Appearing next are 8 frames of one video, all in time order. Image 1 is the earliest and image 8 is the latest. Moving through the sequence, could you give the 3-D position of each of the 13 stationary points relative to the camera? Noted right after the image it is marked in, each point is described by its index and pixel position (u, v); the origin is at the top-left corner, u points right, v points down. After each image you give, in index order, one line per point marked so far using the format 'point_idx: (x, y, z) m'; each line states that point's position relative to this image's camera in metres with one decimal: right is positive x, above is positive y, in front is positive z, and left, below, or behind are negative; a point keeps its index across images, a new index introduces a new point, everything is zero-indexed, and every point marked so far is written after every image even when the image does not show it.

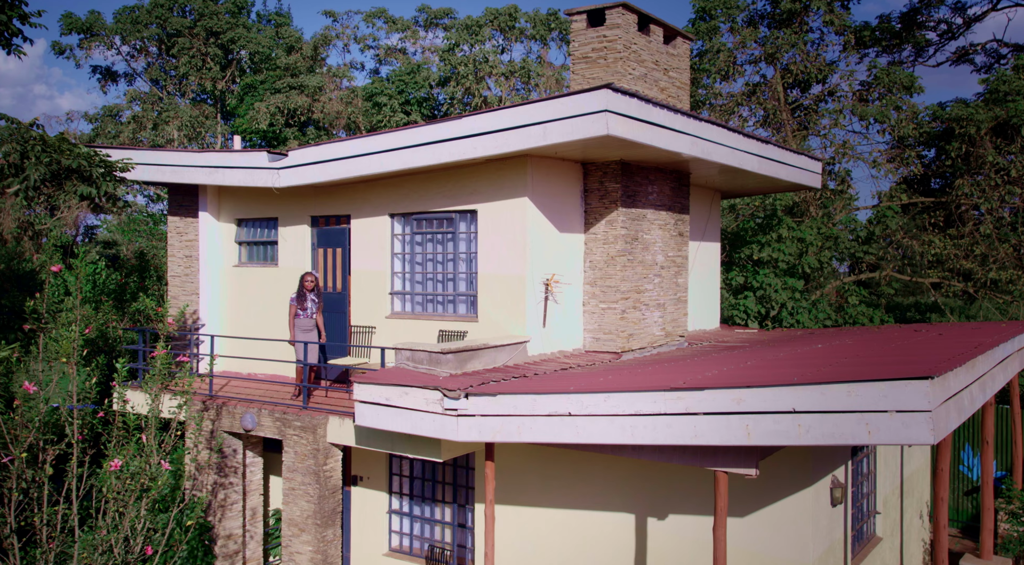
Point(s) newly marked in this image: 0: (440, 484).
0: (-1.0, -2.8, +11.9) m
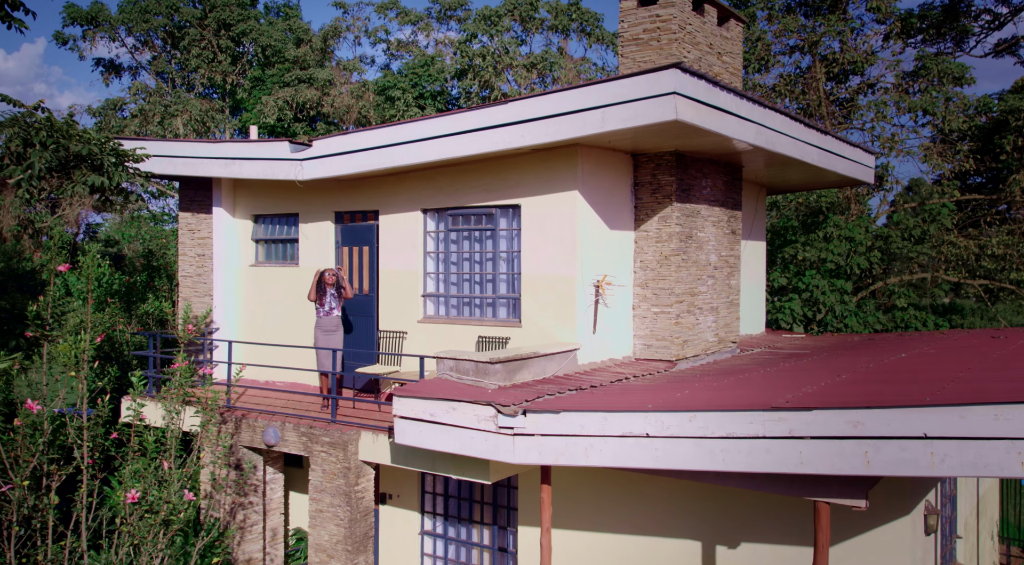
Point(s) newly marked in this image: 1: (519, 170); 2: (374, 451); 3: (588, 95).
0: (-0.5, -2.9, +10.9) m
1: (+0.1, +1.4, +10.5) m
2: (-1.6, -1.9, +9.6) m
3: (+0.9, +2.0, +9.1) m
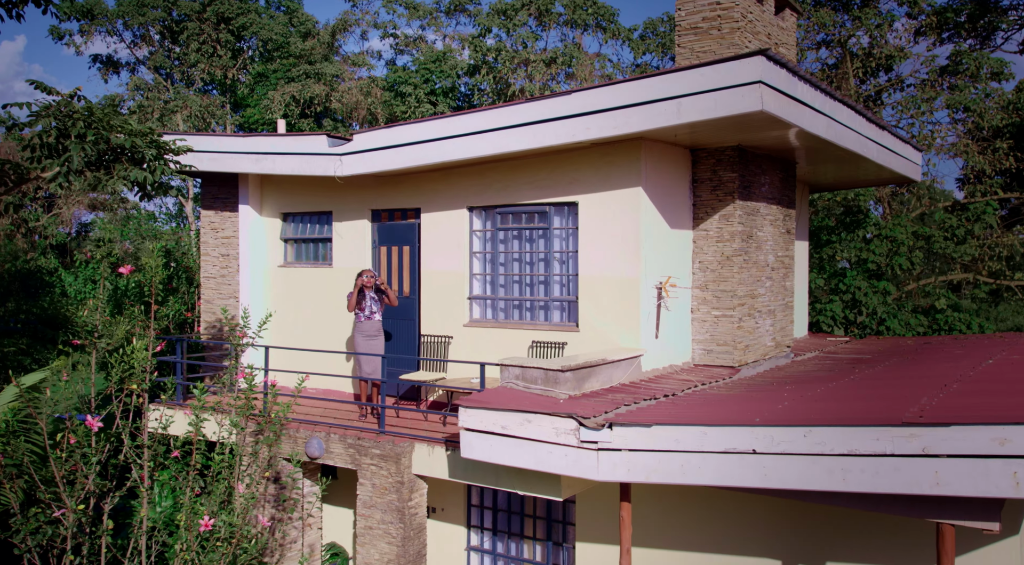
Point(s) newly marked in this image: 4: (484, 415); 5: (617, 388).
0: (+0.2, -2.9, +10.3) m
1: (+0.8, +1.4, +9.9) m
2: (-0.9, -1.9, +9.0) m
3: (+1.6, +2.0, +8.6) m
4: (-0.3, -1.2, +7.8) m
5: (+1.1, -1.1, +8.9) m
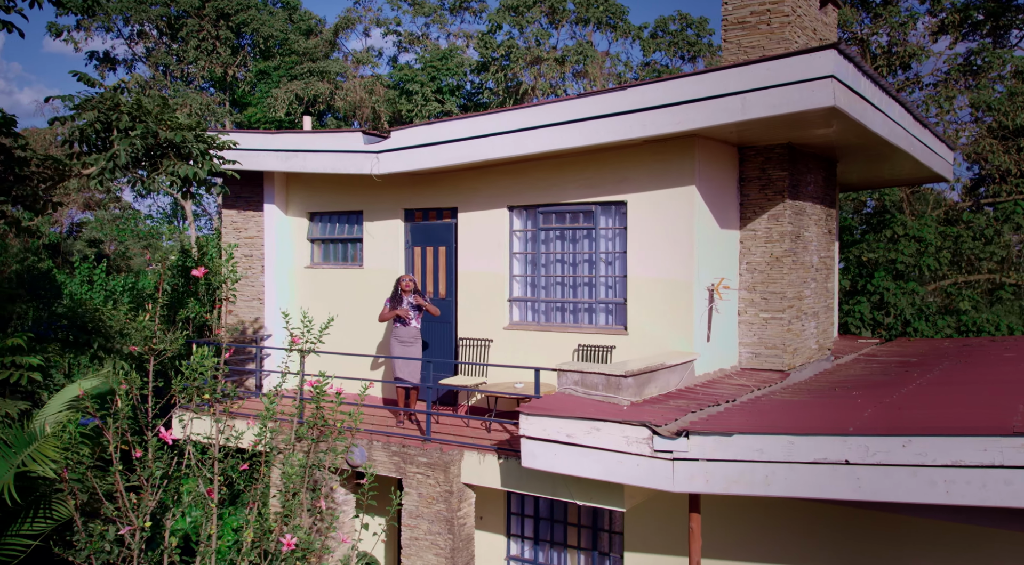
0: (+0.7, -2.9, +10.0) m
1: (+1.3, +1.4, +9.6) m
2: (-0.3, -2.0, +8.7) m
3: (+2.1, +2.0, +8.3) m
4: (+0.3, -1.2, +7.5) m
5: (+1.7, -1.1, +8.6) m
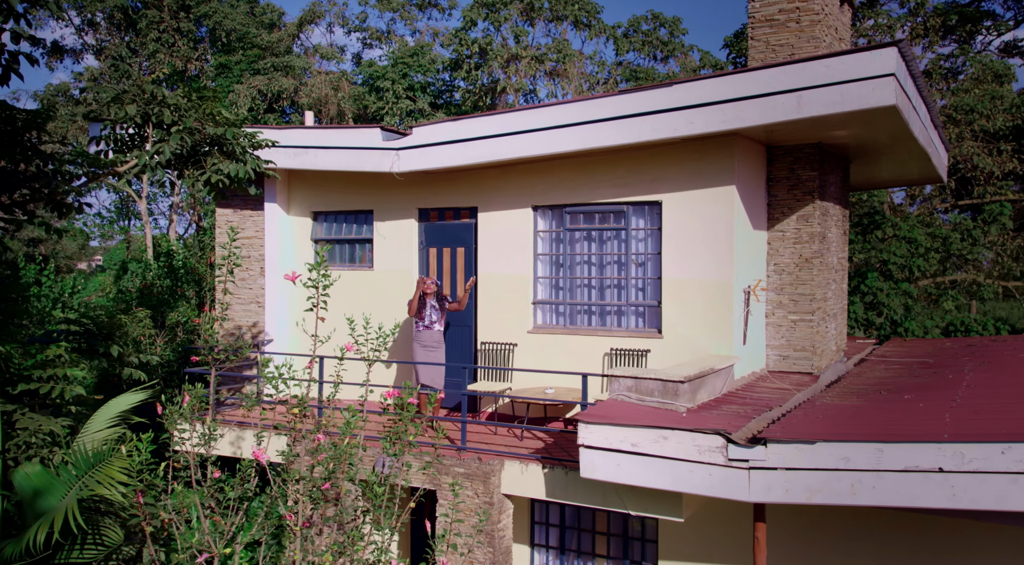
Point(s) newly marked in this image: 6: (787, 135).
0: (+1.1, -2.9, +9.7) m
1: (+1.7, +1.3, +9.4) m
2: (+0.1, -2.0, +8.4) m
3: (+2.6, +2.0, +8.1) m
4: (+0.8, -1.3, +7.2) m
5: (+2.1, -1.2, +8.4) m
6: (+3.1, +1.7, +9.6) m
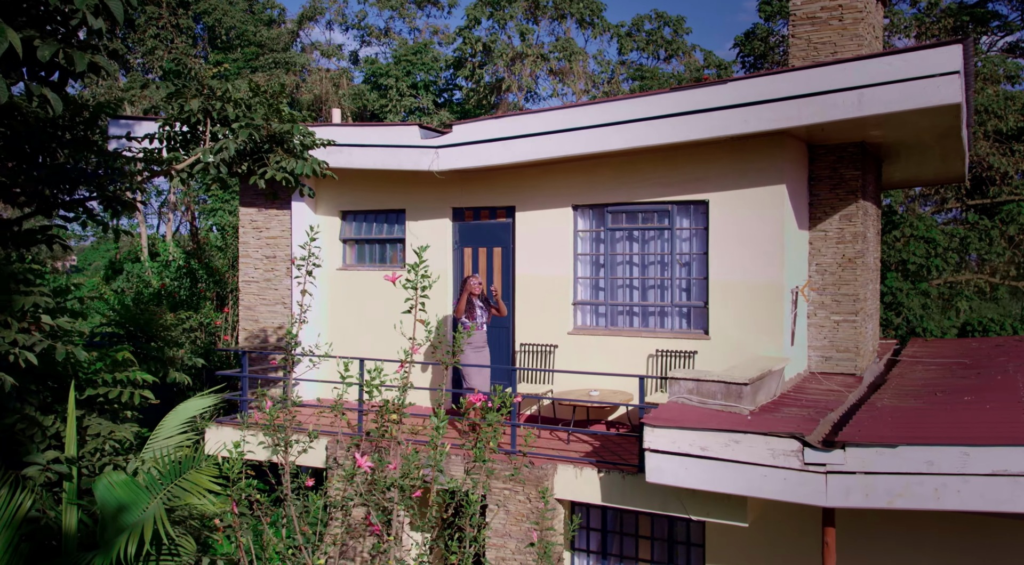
0: (+1.6, -2.9, +9.6) m
1: (+2.2, +1.3, +9.3) m
2: (+0.6, -2.0, +8.2) m
3: (+3.1, +2.0, +8.0) m
4: (+1.4, -1.3, +7.0) m
5: (+2.6, -1.2, +8.3) m
6: (+3.6, +1.7, +9.5) m
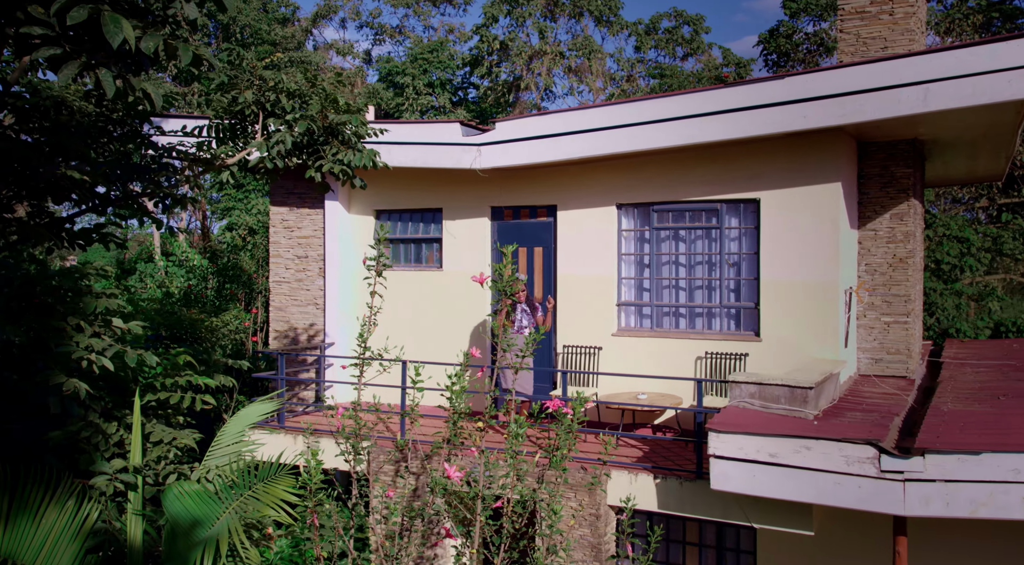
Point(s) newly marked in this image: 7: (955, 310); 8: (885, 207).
0: (+2.1, -2.9, +9.4) m
1: (+2.7, +1.3, +9.0) m
2: (+1.1, -2.0, +8.0) m
3: (+3.6, +2.0, +7.8) m
4: (+1.9, -1.3, +6.8) m
5: (+3.1, -1.2, +8.0) m
6: (+4.1, +1.7, +9.3) m
7: (+8.0, -0.5, +15.2) m
8: (+4.3, +0.9, +9.8) m
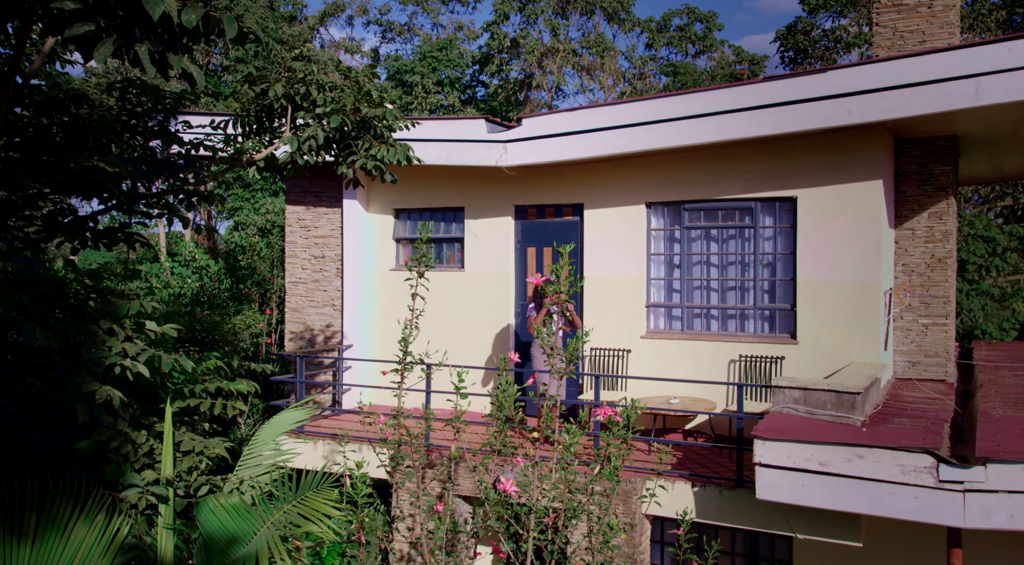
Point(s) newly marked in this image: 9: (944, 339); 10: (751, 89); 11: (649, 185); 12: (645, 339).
0: (+2.4, -2.9, +9.1) m
1: (+3.0, +1.3, +8.7) m
2: (+1.4, -2.0, +7.7) m
3: (+3.9, +2.0, +7.5) m
4: (+2.2, -1.3, +6.5) m
5: (+3.4, -1.2, +7.8) m
6: (+4.4, +1.7, +9.0) m
7: (+8.3, -0.5, +14.9) m
8: (+4.6, +0.9, +9.5) m
9: (+4.8, -0.6, +9.4) m
10: (+2.3, +1.9, +8.3) m
11: (+1.5, +1.1, +9.5) m
12: (+1.5, -0.6, +9.5) m
